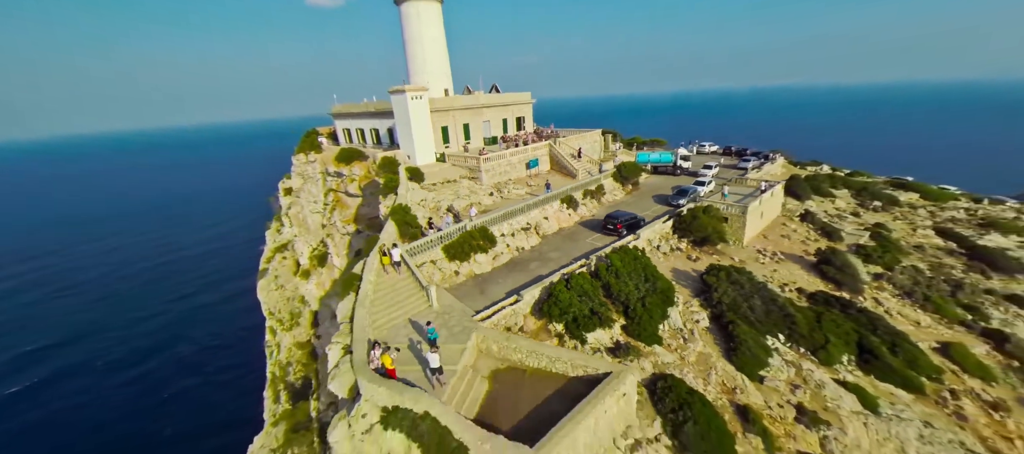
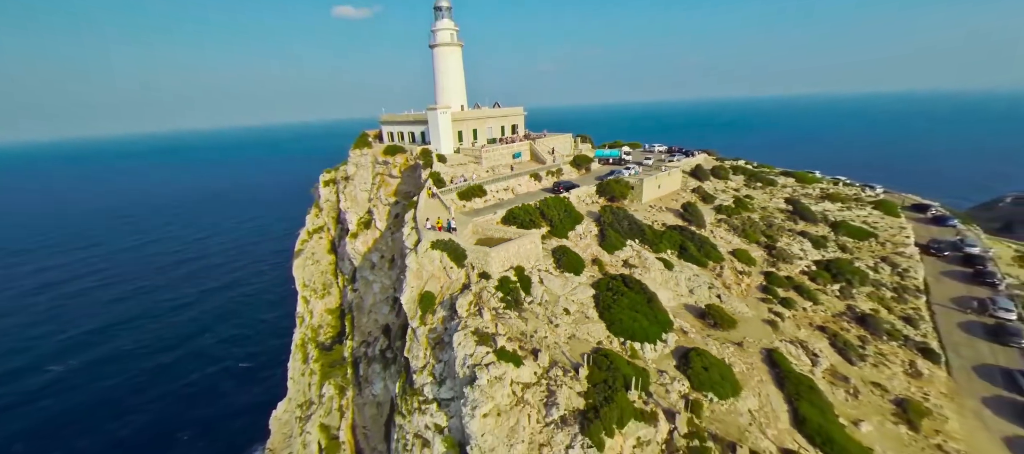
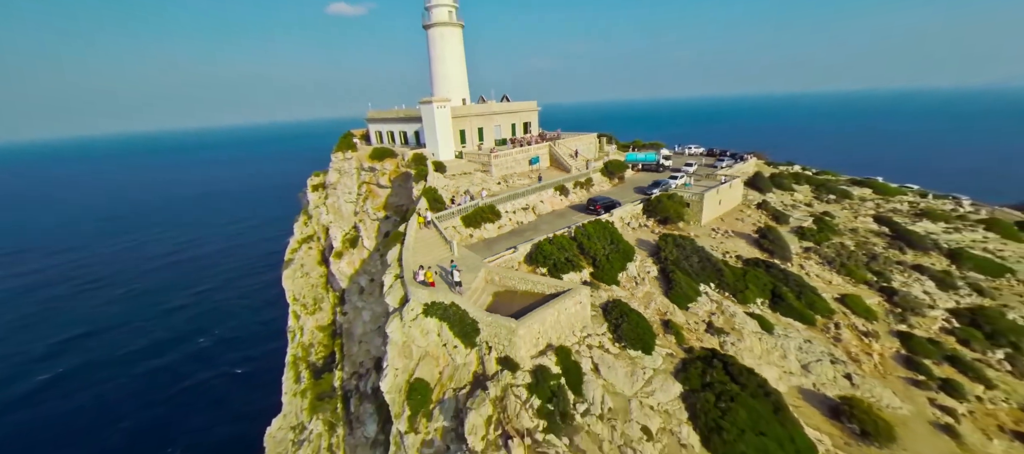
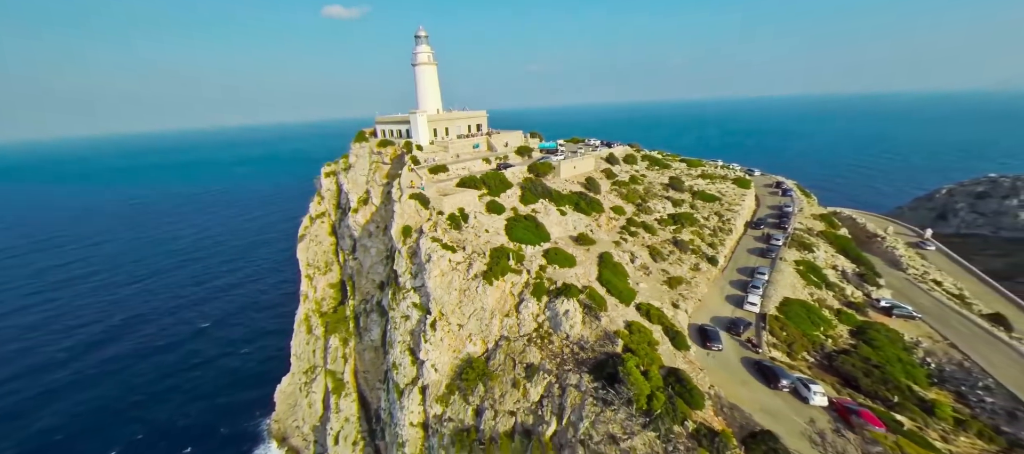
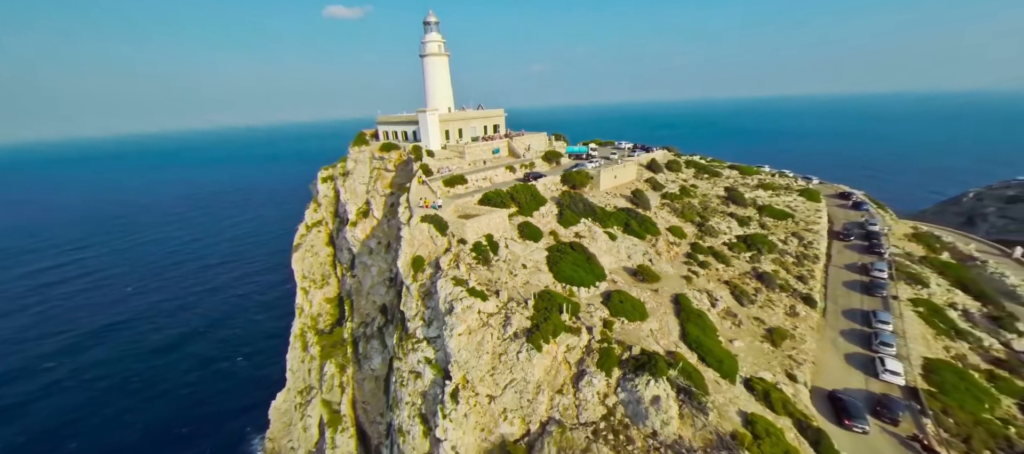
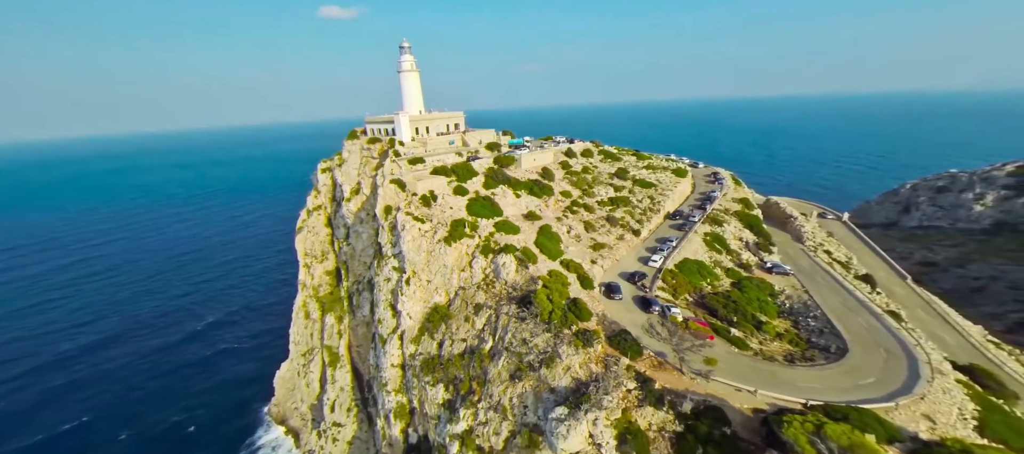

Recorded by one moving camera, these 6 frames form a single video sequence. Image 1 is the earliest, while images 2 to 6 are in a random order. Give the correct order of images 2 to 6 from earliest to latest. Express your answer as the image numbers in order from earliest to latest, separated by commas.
3, 2, 5, 4, 6
